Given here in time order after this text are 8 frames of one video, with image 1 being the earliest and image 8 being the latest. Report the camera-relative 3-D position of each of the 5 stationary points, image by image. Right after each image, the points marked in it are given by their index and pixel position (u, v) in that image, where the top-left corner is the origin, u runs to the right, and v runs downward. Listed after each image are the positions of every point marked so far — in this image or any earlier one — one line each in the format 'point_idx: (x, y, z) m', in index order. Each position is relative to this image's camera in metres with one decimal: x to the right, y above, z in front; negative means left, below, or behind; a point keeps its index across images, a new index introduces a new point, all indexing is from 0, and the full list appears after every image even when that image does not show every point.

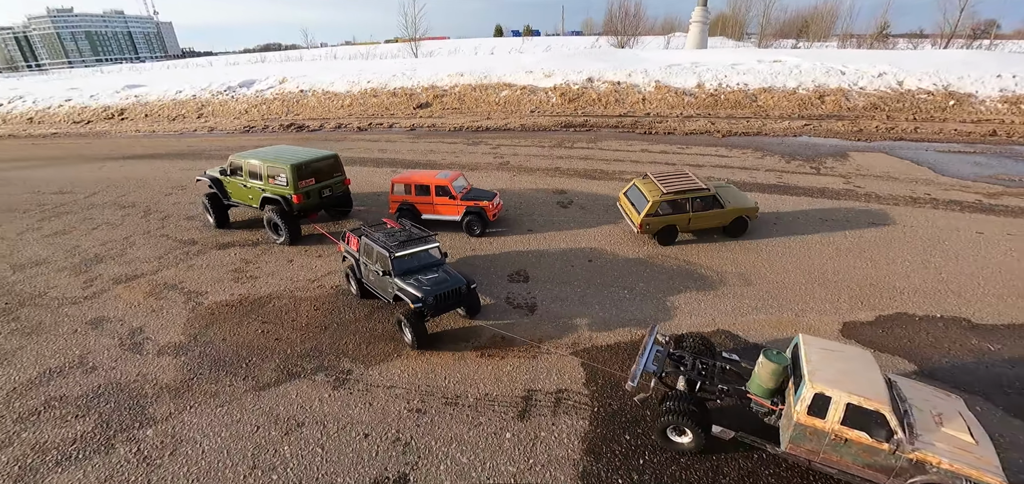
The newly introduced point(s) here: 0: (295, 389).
0: (-3.3, -2.2, +6.4) m
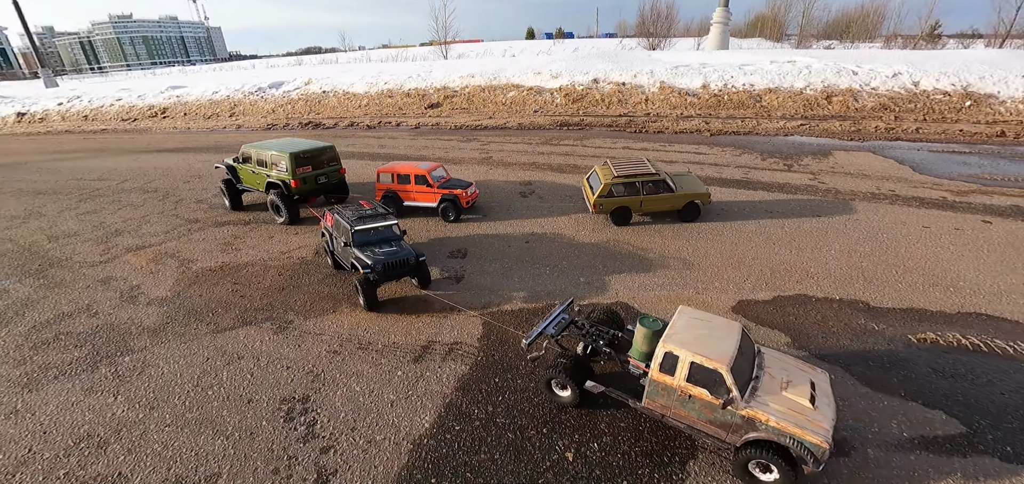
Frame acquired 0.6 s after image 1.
0: (-4.8, -1.6, +7.7) m
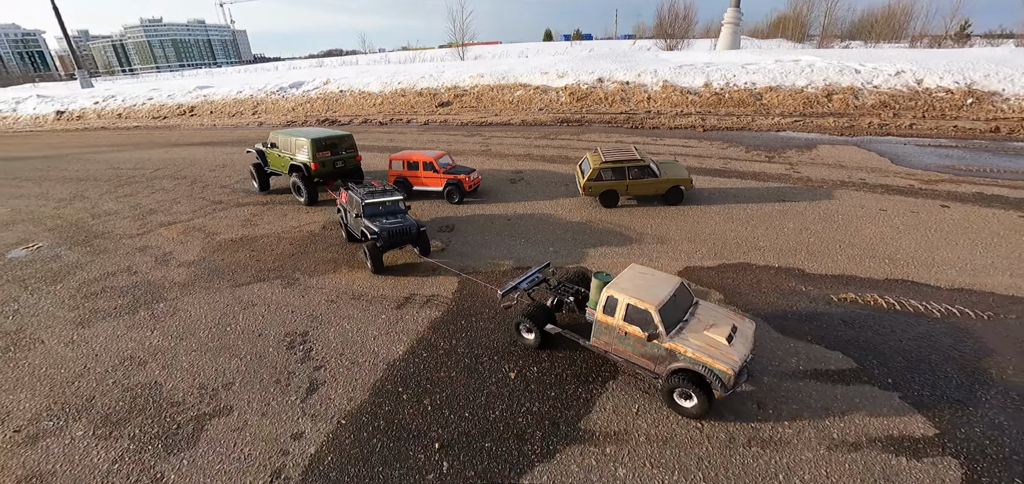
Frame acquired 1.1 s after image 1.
0: (-5.4, -1.0, +9.1) m
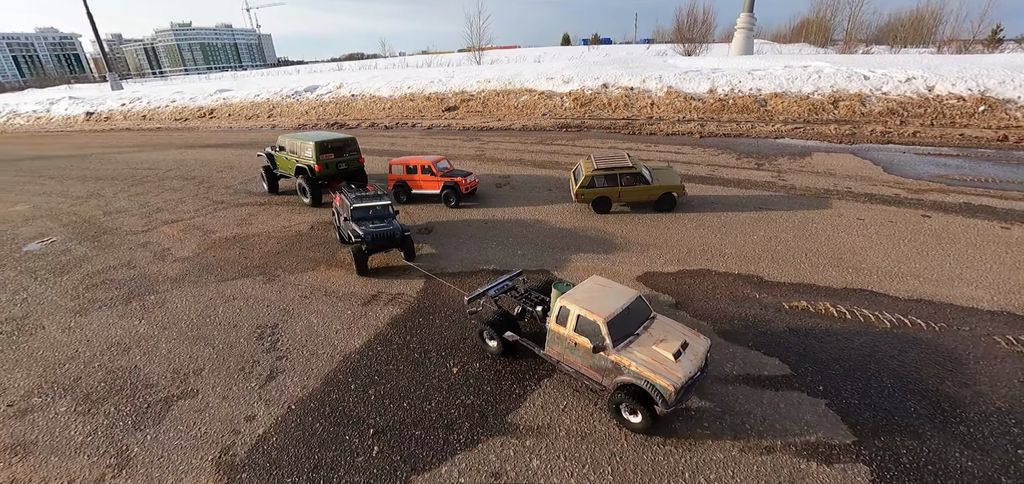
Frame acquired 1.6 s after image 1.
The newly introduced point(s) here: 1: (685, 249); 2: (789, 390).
0: (-6.2, -0.9, +9.7) m
1: (+4.3, -0.2, +10.3) m
2: (+4.2, -2.2, +6.4) m
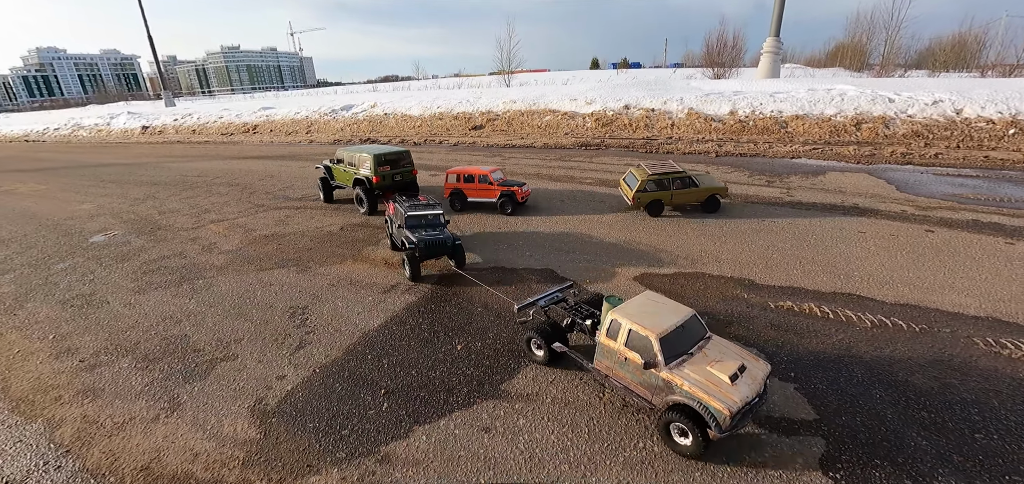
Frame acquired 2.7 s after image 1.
0: (-6.0, -0.8, +10.8) m
1: (+4.5, -0.4, +10.9) m
2: (+4.1, -2.1, +6.9) m
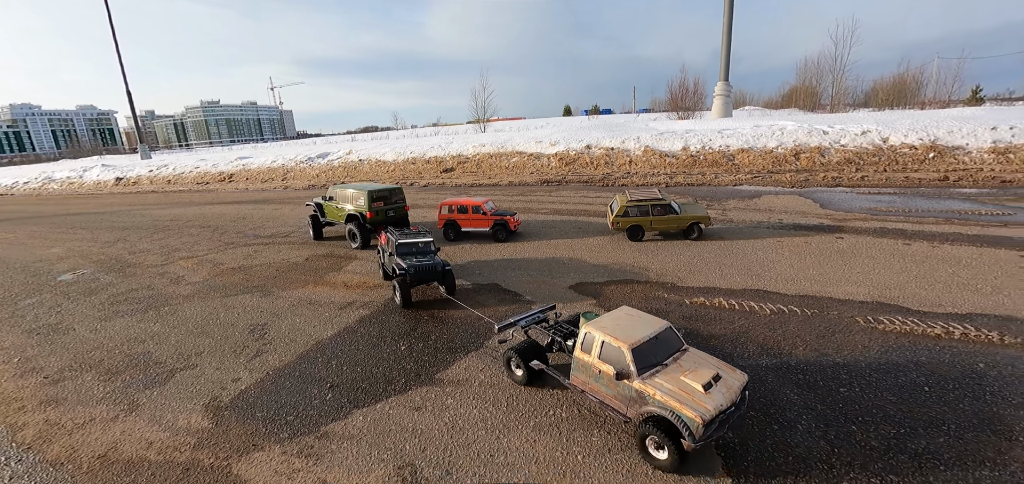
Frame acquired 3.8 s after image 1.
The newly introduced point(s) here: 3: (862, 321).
0: (-7.4, -1.5, +11.5) m
1: (+3.1, -0.7, +12.0) m
2: (+2.9, -2.1, +7.8) m
3: (+7.0, -1.6, +8.4) m
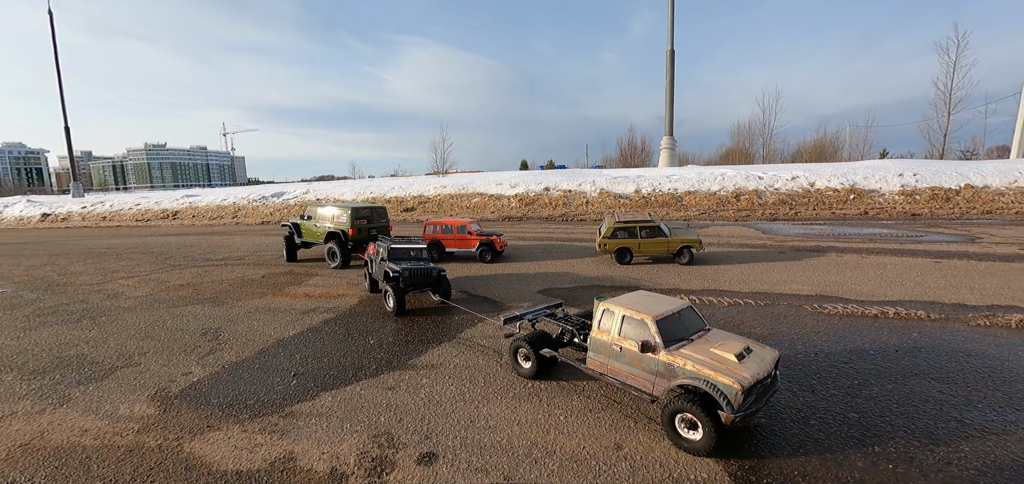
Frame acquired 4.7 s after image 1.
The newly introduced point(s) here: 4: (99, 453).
0: (-8.1, -1.6, +10.7) m
1: (+2.2, -1.0, +12.4) m
2: (+2.4, -1.9, +8.0) m
3: (+6.4, -1.5, +9.1) m
4: (-4.9, -2.5, +5.0) m
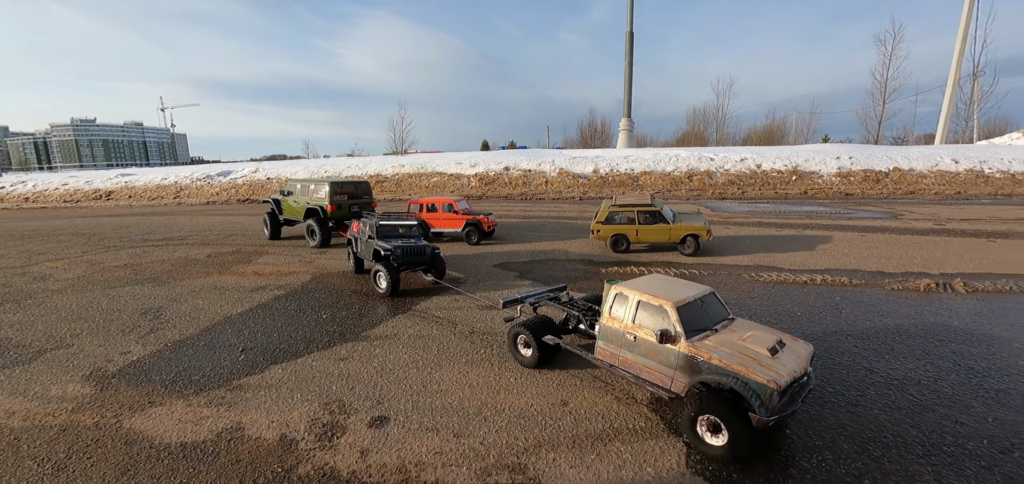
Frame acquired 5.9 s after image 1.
0: (-9.2, -1.1, +10.1) m
1: (+0.9, -0.3, +12.6) m
2: (+1.6, -1.3, +8.4) m
3: (+5.5, -0.8, +9.7) m
4: (-5.5, -2.2, +4.8) m
